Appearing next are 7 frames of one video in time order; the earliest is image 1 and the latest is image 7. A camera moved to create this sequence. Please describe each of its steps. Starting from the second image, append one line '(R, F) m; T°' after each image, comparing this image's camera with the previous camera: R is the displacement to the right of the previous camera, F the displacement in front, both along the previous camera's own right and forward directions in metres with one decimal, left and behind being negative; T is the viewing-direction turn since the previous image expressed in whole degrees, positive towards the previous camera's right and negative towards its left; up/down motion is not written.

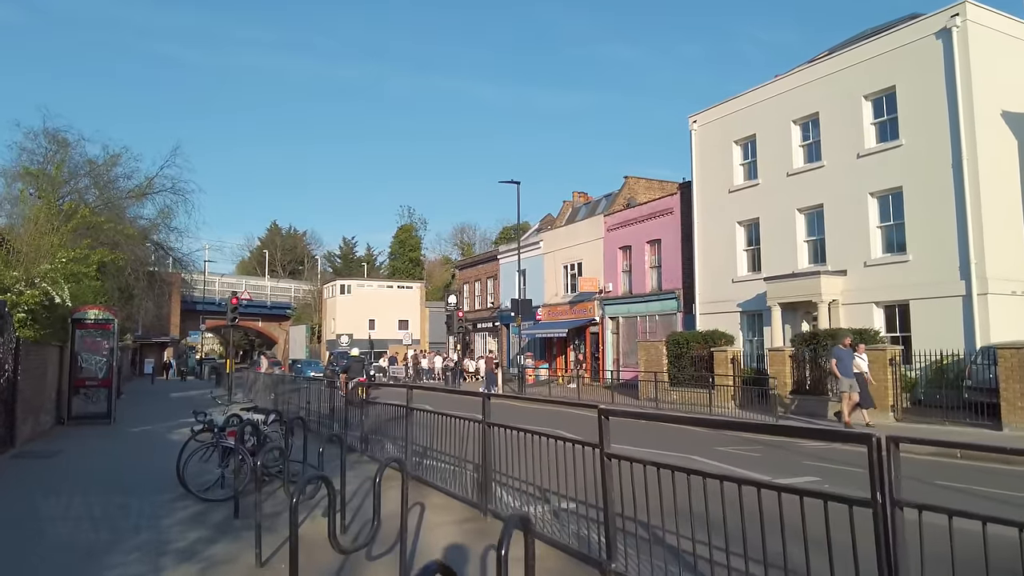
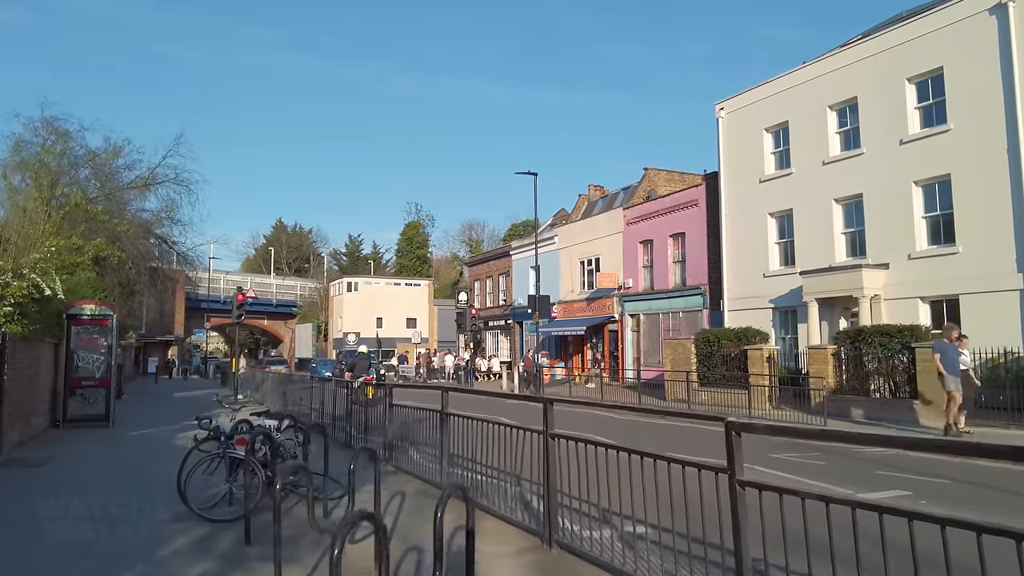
(-0.5, +1.1) m; 0°
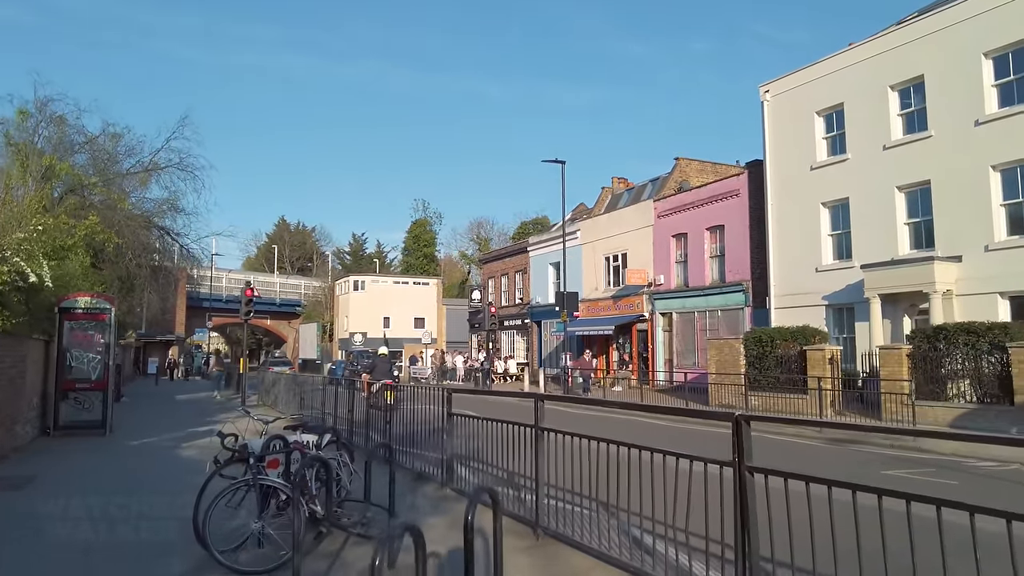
(-0.9, +1.7) m; 0°
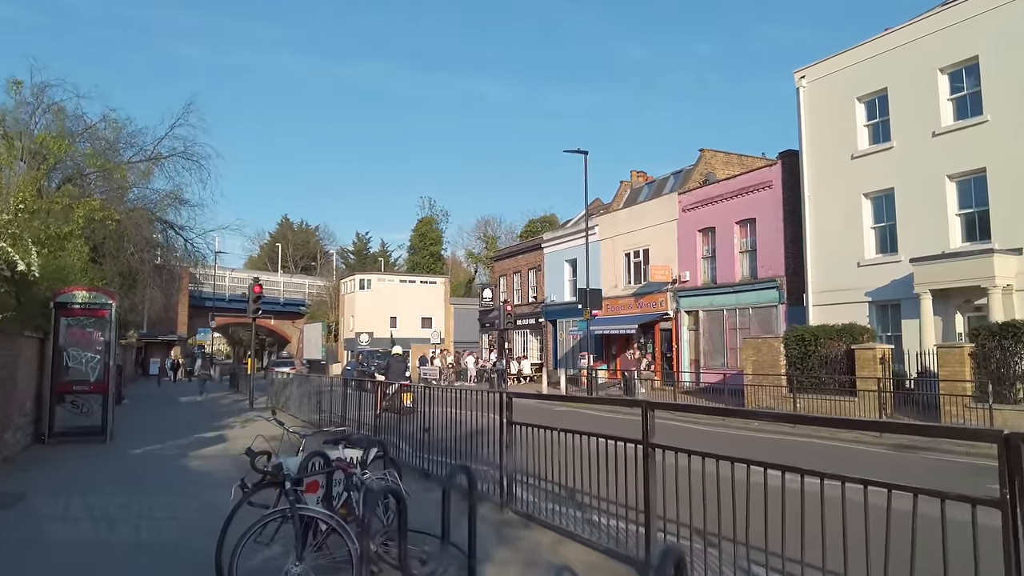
(-0.6, +1.2) m; 0°
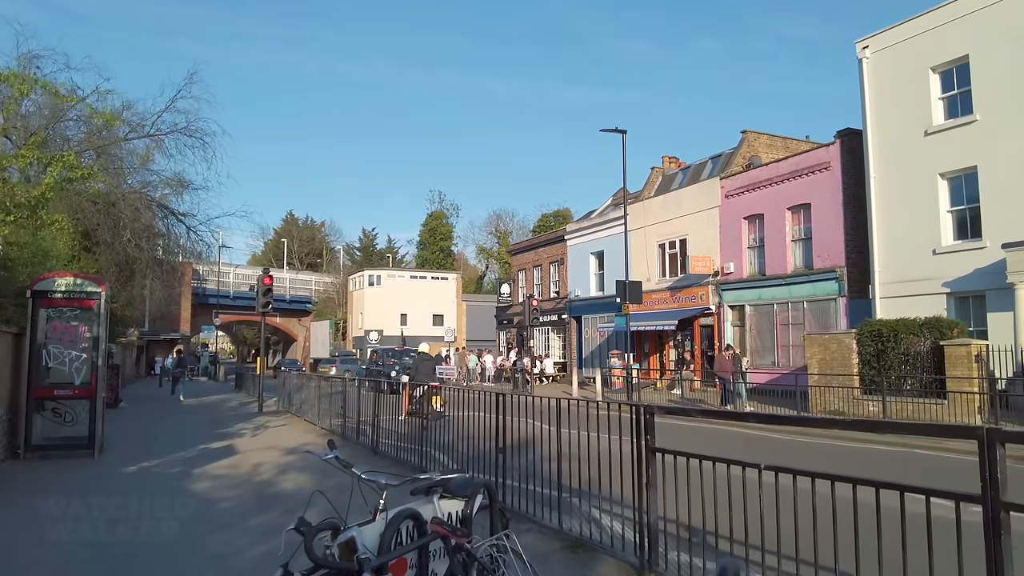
(-0.8, +2.0) m; 0°
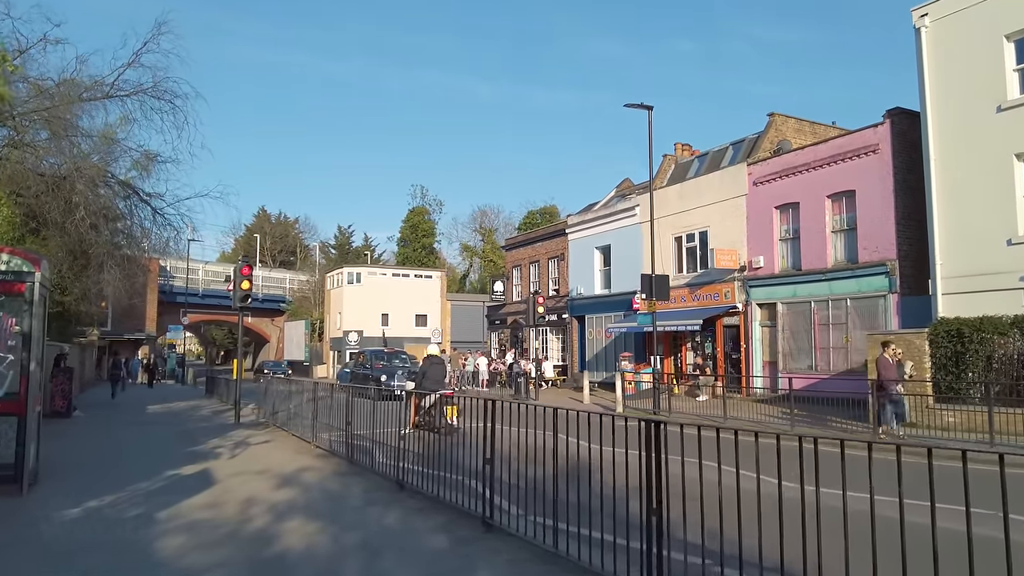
(-1.0, +2.4) m; +2°
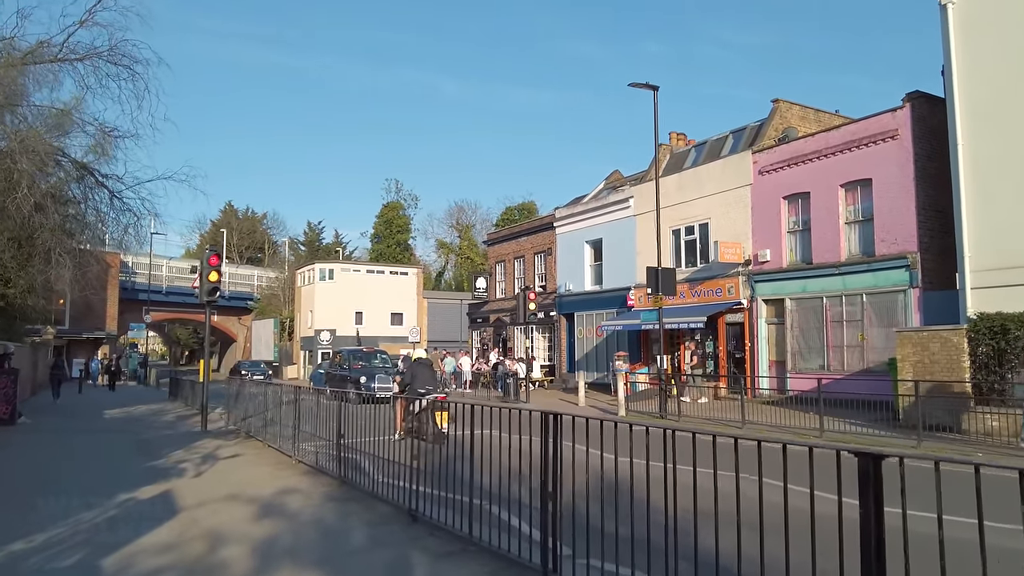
(-0.6, +1.5) m; +2°
